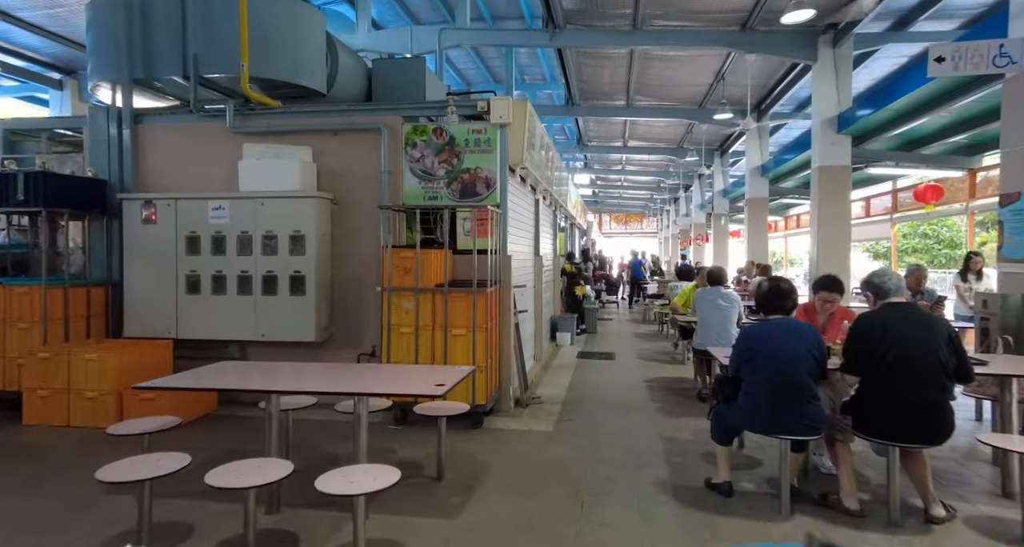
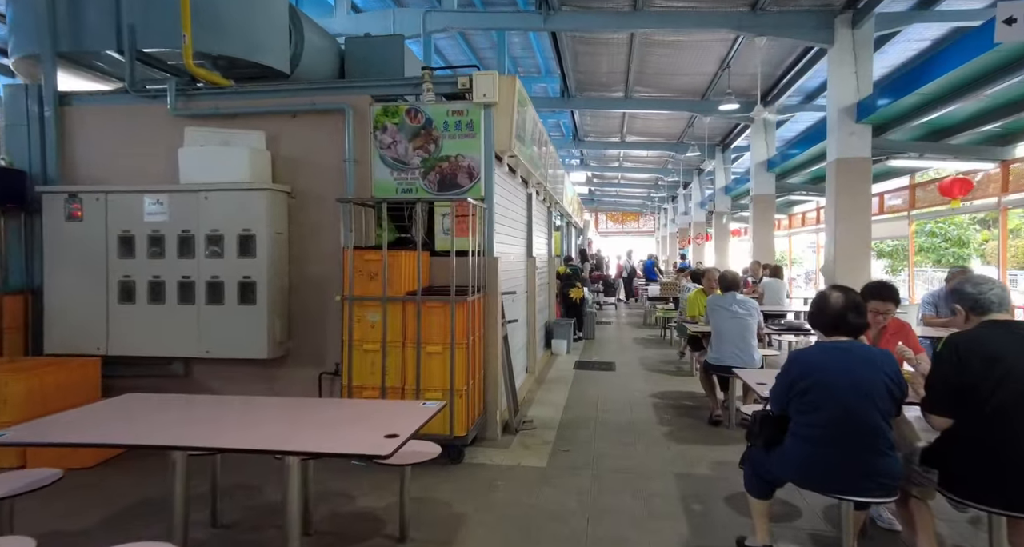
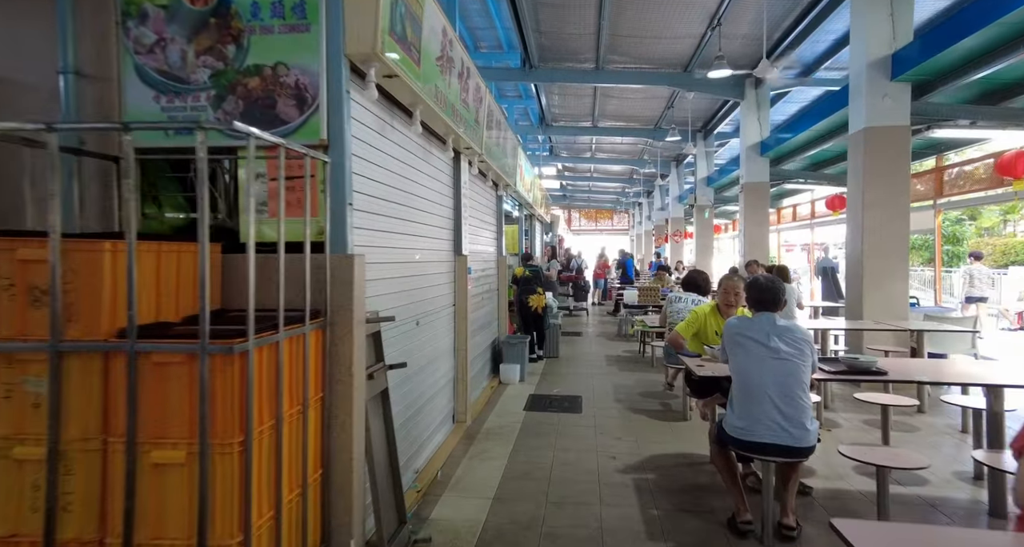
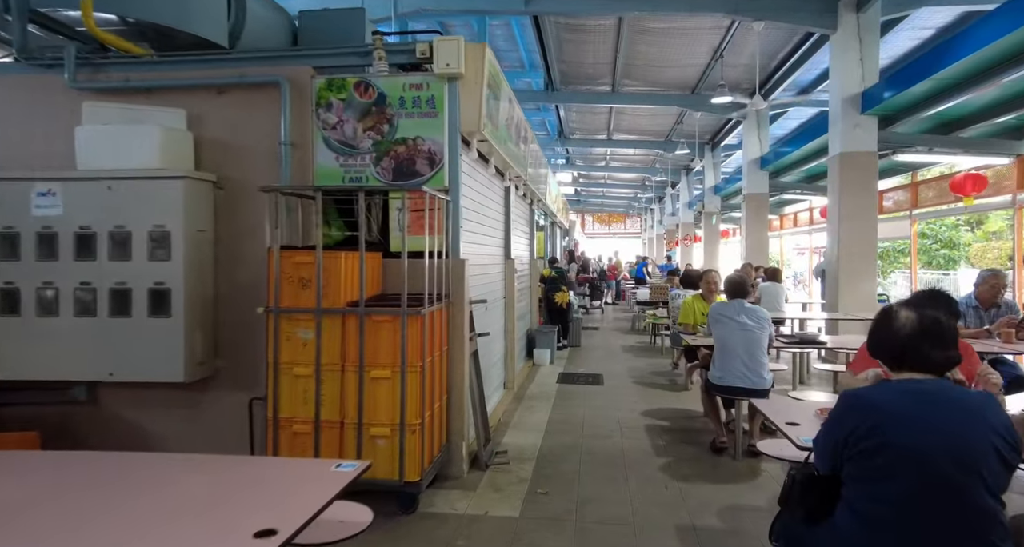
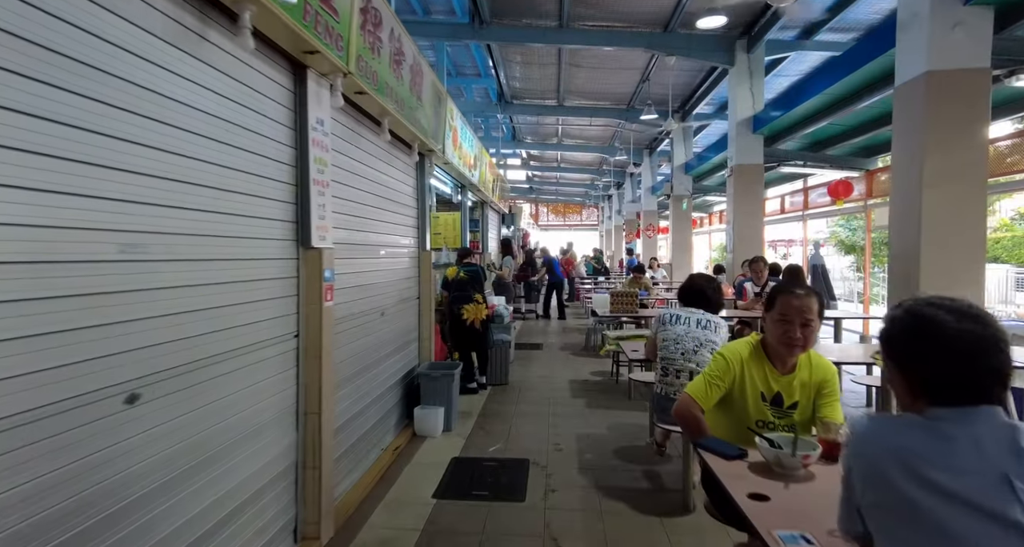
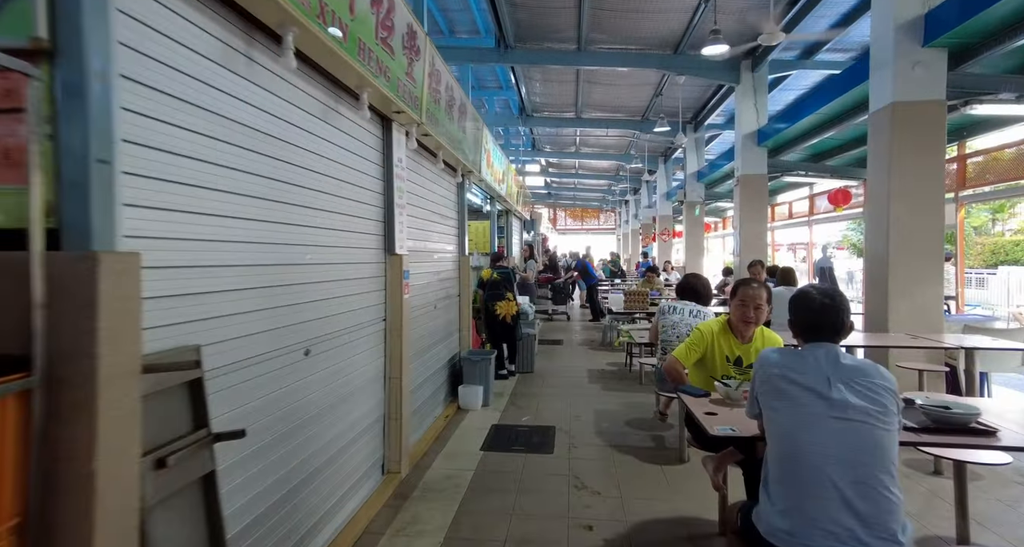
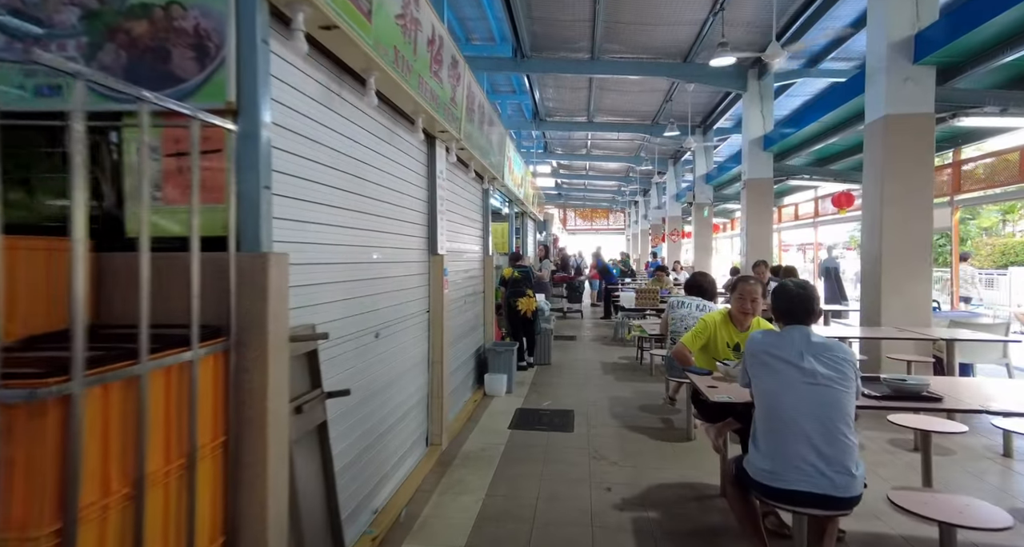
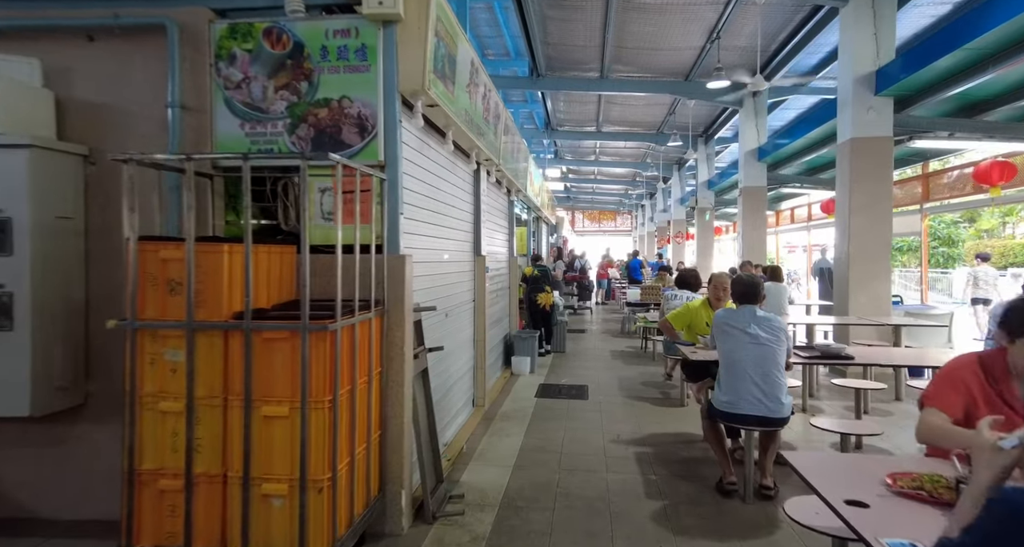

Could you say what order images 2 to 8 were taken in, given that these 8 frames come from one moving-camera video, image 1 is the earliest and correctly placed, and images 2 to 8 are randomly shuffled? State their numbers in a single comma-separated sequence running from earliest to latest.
2, 4, 8, 3, 7, 6, 5
